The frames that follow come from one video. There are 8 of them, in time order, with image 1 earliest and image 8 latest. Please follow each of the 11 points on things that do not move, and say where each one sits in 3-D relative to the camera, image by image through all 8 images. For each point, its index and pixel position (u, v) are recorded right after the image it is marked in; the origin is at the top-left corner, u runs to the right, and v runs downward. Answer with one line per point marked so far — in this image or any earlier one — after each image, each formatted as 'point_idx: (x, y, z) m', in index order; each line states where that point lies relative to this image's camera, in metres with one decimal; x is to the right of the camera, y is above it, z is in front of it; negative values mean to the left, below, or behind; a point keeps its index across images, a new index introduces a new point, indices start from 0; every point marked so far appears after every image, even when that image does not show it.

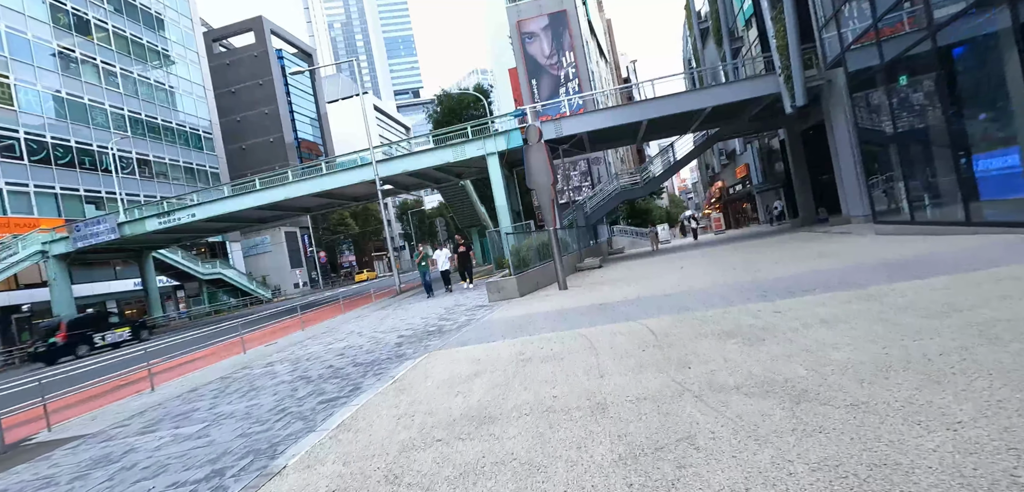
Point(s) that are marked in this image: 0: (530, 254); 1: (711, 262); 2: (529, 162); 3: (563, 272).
0: (+0.3, -0.3, +14.4) m
1: (+5.6, -0.5, +13.4) m
2: (+0.5, +2.2, +13.2) m
3: (+1.4, -0.8, +13.2) m
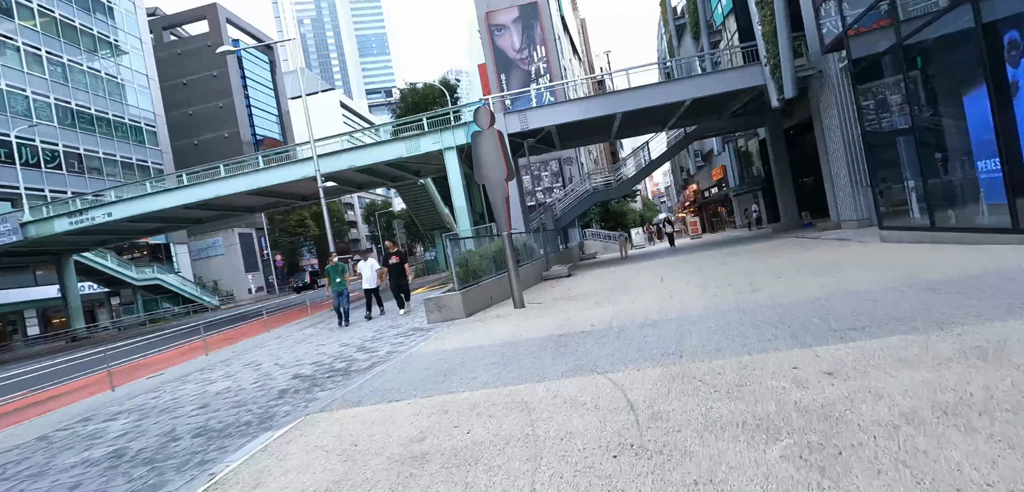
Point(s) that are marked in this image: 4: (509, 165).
0: (-1.0, -0.5, +11.9) m
1: (+4.3, -0.7, +11.2) m
2: (-0.7, +2.1, +10.8) m
3: (+0.1, -0.9, +10.8) m
4: (-0.1, +1.9, +11.0) m
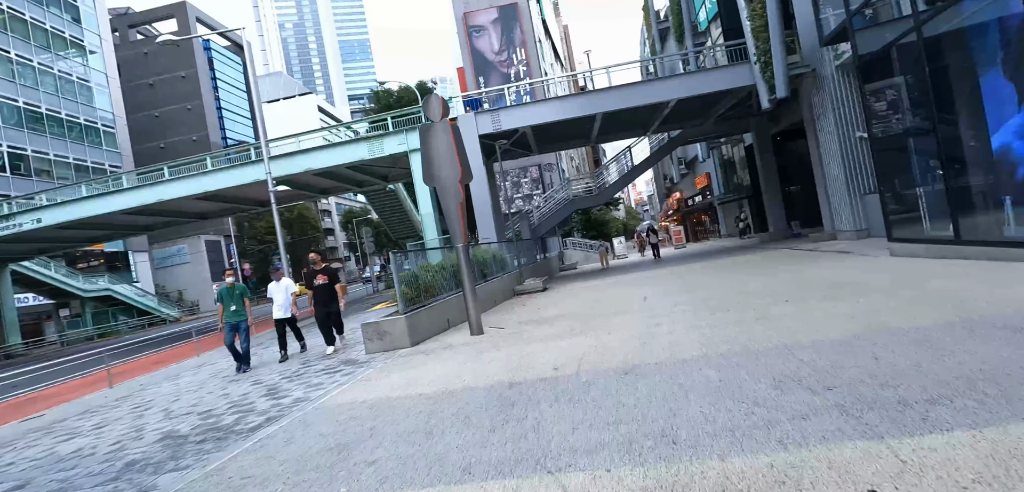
0: (-1.9, -0.8, +10.1) m
1: (+3.5, -1.0, +9.6) m
2: (-1.6, +1.8, +9.1) m
3: (-0.7, -1.2, +9.1) m
4: (-0.9, +1.6, +9.3) m
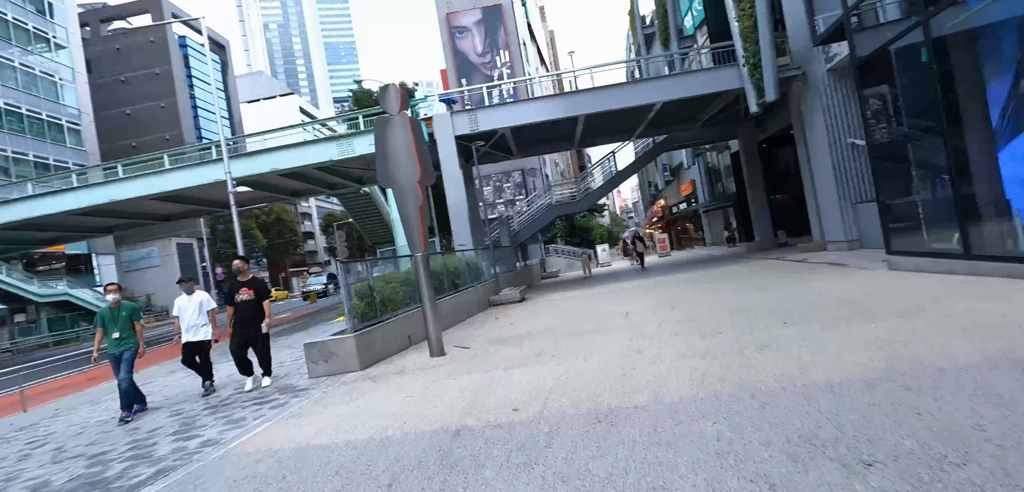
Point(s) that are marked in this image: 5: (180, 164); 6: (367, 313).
0: (-2.5, -1.0, +9.1) m
1: (+2.9, -1.2, +8.7) m
2: (-2.1, +1.6, +8.0) m
3: (-1.3, -1.4, +8.0) m
4: (-1.5, +1.4, +8.3) m
5: (-13.5, +3.3, +19.6) m
6: (-2.5, -1.2, +8.4) m
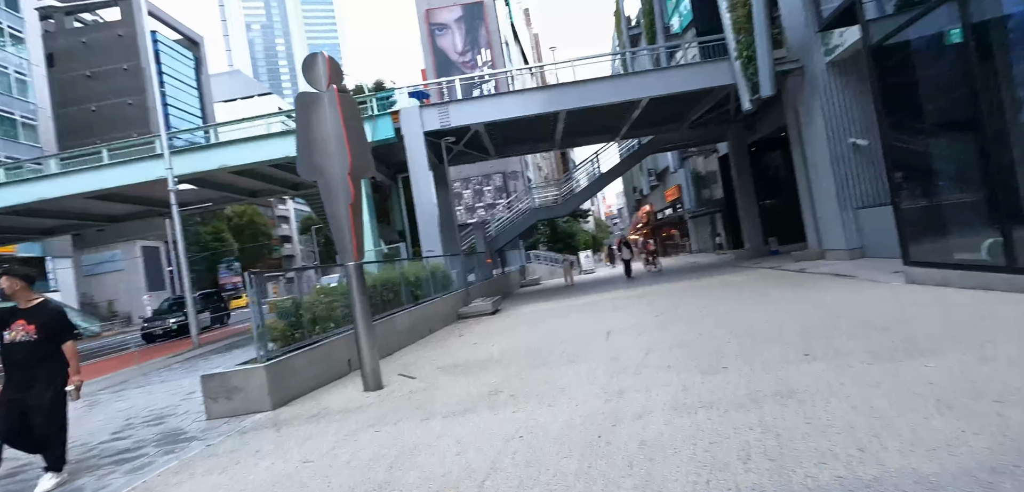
0: (-3.1, -1.1, +7.4) m
1: (+2.3, -1.3, +7.2) m
2: (-2.7, +1.5, +6.5) m
3: (-1.9, -1.5, +6.5) m
4: (-2.1, +1.3, +6.7) m
5: (-14.4, +3.2, +17.7) m
6: (-3.2, -1.3, +6.8) m
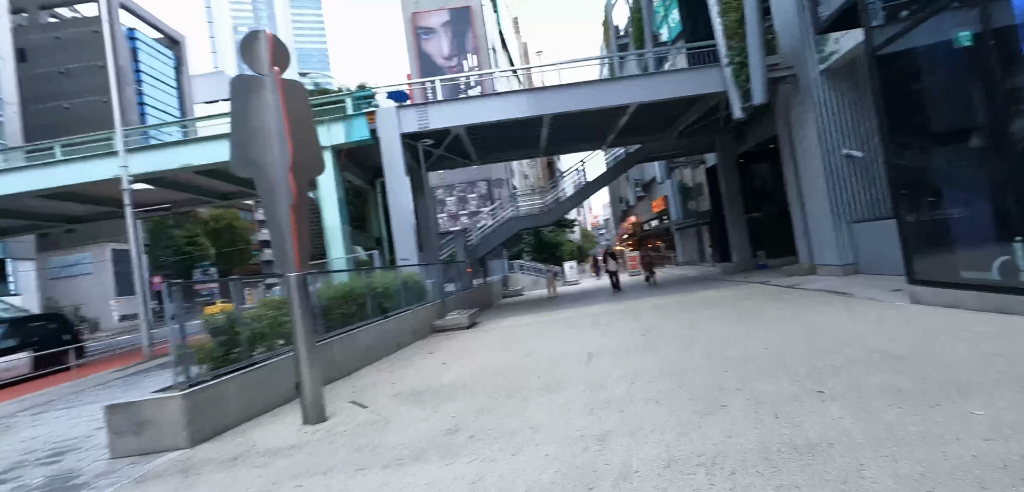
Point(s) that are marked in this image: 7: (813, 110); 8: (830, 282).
0: (-3.5, -1.2, +6.5) m
1: (+1.9, -1.5, +6.4) m
2: (-3.0, +1.5, +5.6) m
3: (-2.3, -1.6, +5.5) m
4: (-2.4, +1.2, +5.9) m
5: (-15.0, +3.1, +16.5) m
6: (-3.6, -1.4, +5.8) m
7: (+8.3, +3.7, +13.4) m
8: (+8.3, -0.9, +12.6) m
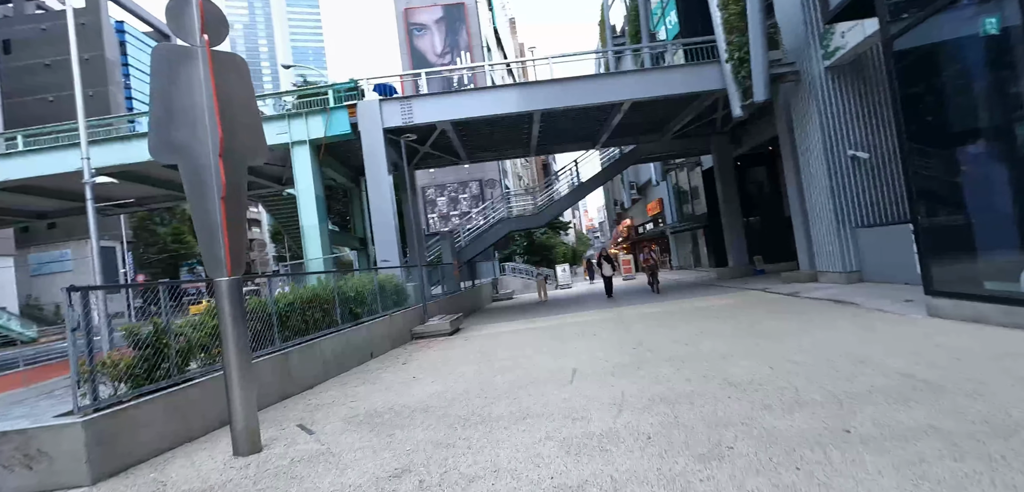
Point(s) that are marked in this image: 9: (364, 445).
0: (-3.9, -1.2, +5.7) m
1: (+1.5, -1.6, +5.7) m
2: (-3.3, +1.5, +4.8) m
3: (-2.6, -1.6, +4.7) m
4: (-2.7, +1.2, +5.1) m
5: (-15.4, +3.2, +15.6) m
6: (-3.9, -1.3, +5.0) m
7: (+8.0, +3.6, +12.7) m
8: (+7.9, -1.1, +11.9) m
9: (-1.4, -1.9, +4.6) m
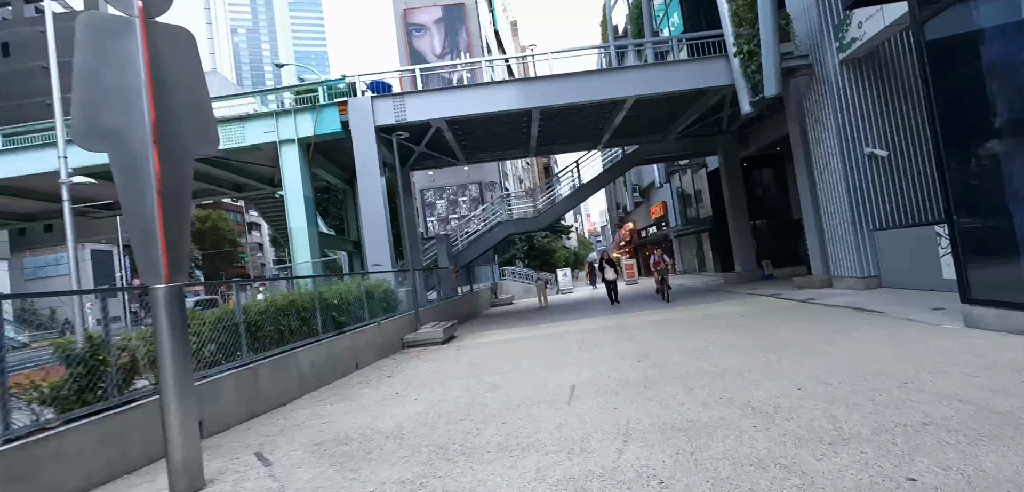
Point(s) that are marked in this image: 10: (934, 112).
0: (-4.0, -1.2, +5.0) m
1: (+1.4, -1.6, +5.0) m
2: (-3.4, +1.5, +4.1) m
3: (-2.7, -1.6, +4.0) m
4: (-2.8, +1.2, +4.4) m
5: (-15.5, +3.1, +15.0) m
6: (-4.0, -1.4, +4.3) m
7: (+7.9, +3.5, +12.0) m
8: (+7.9, -1.2, +11.2) m
9: (-1.5, -1.9, +3.9) m
10: (+6.5, +2.1, +7.5) m
